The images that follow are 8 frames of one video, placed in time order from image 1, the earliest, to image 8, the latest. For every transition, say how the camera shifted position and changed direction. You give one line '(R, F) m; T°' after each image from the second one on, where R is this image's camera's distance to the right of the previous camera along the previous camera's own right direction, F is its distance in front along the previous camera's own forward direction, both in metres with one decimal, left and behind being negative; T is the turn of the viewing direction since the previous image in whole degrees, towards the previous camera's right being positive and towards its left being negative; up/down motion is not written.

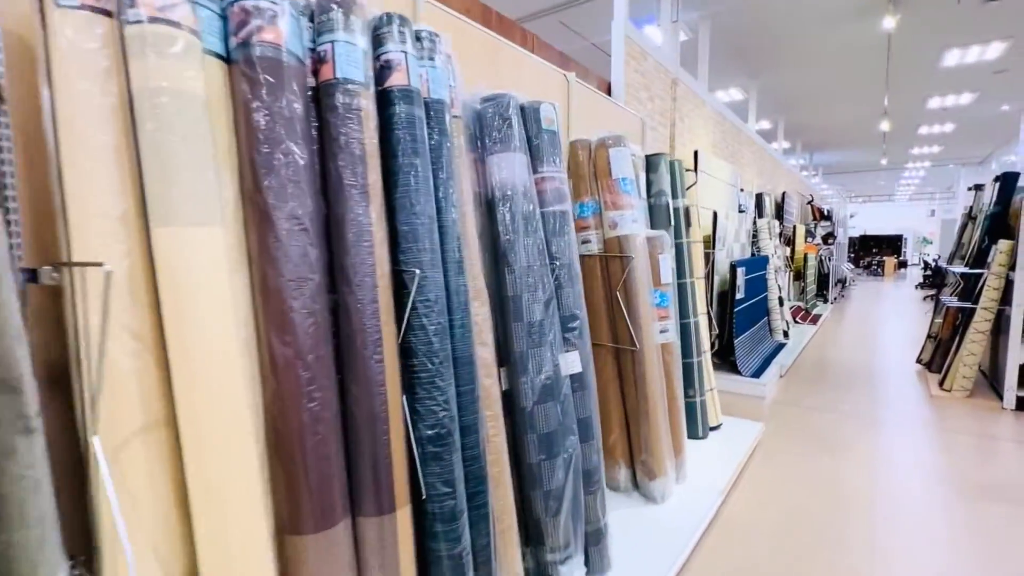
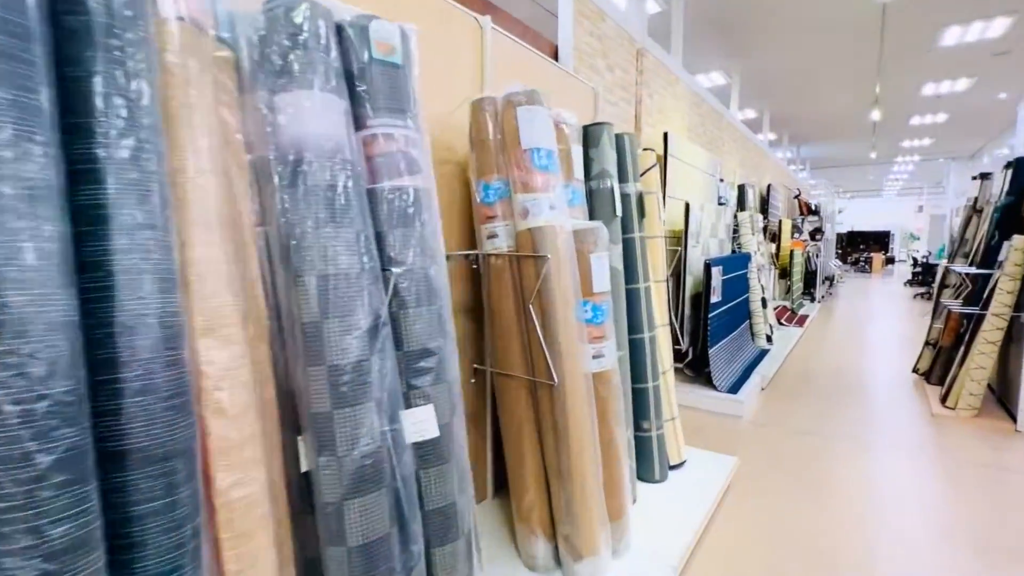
(+0.4, +0.6) m; +1°
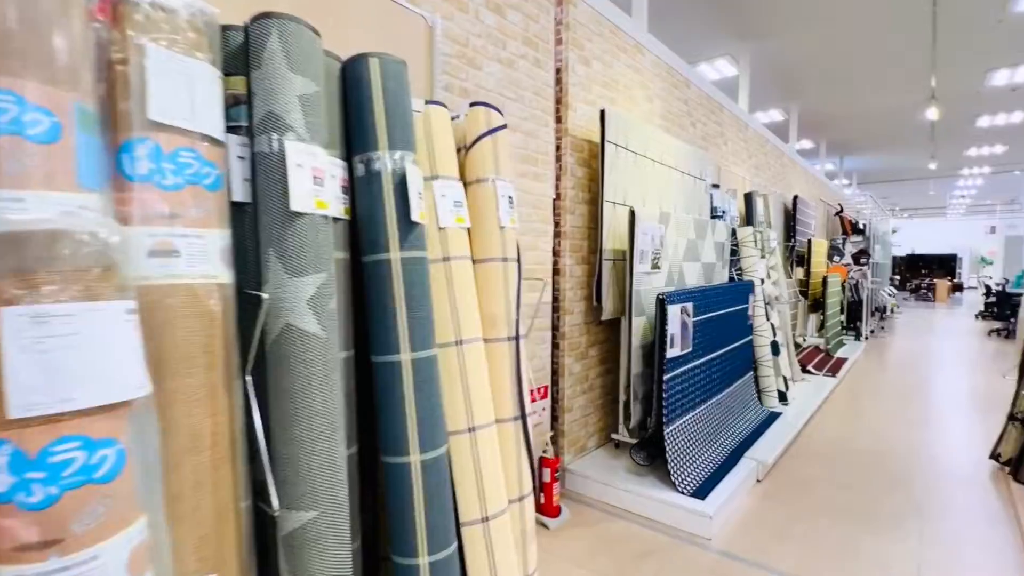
(+0.9, +1.1) m; -5°
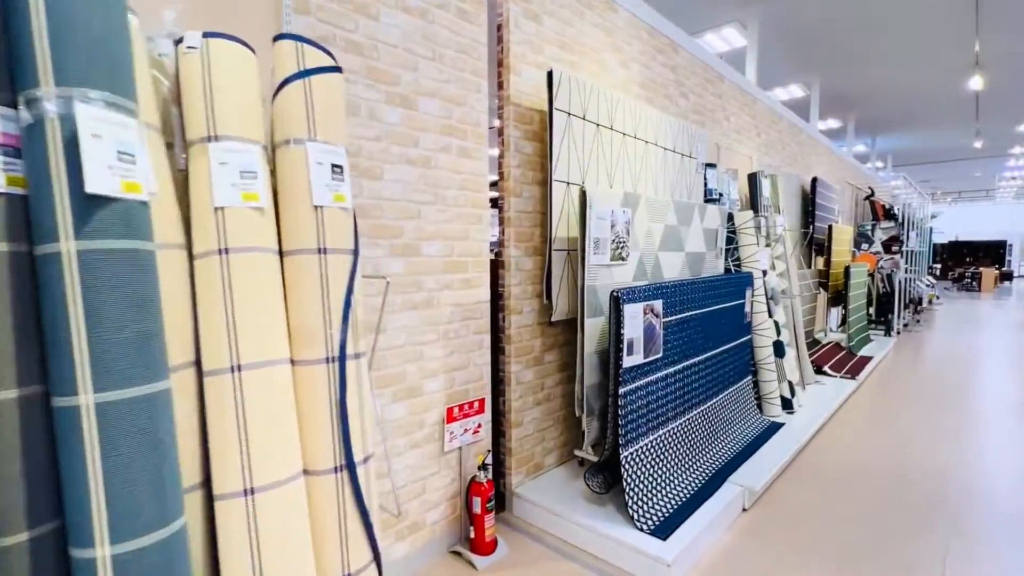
(+0.5, +0.4) m; -3°
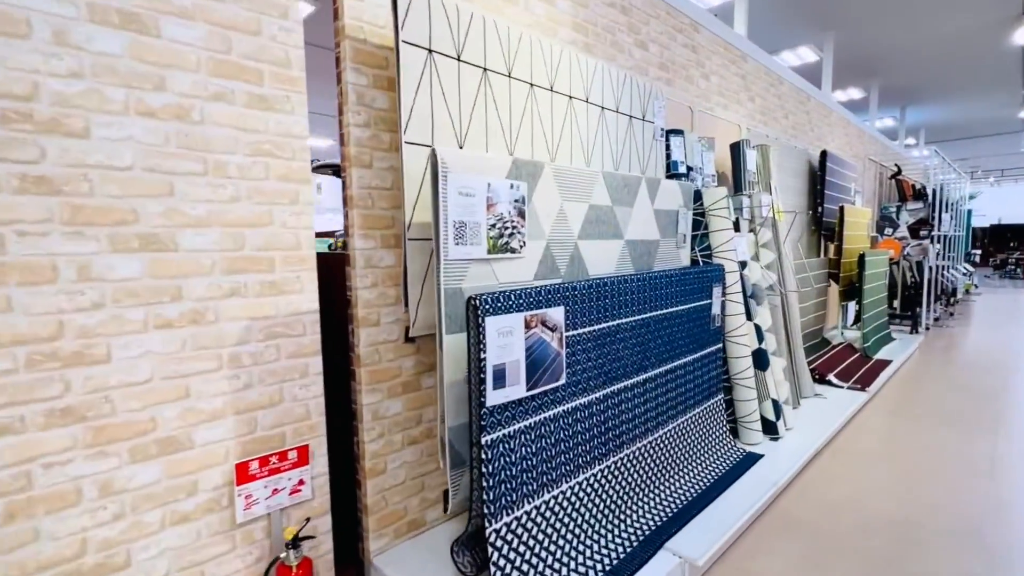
(+0.7, +0.7) m; -3°
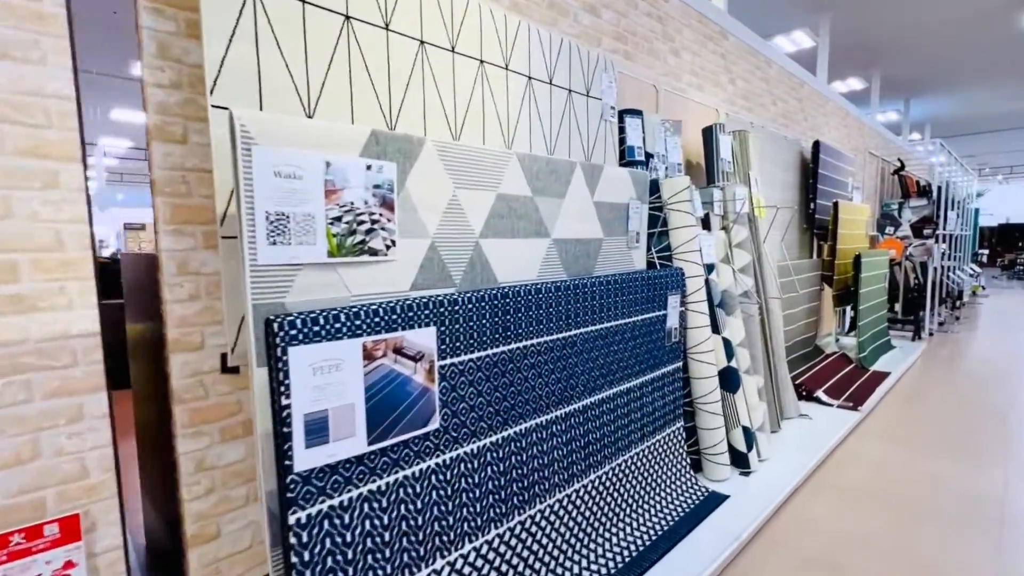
(+0.4, +0.5) m; 0°
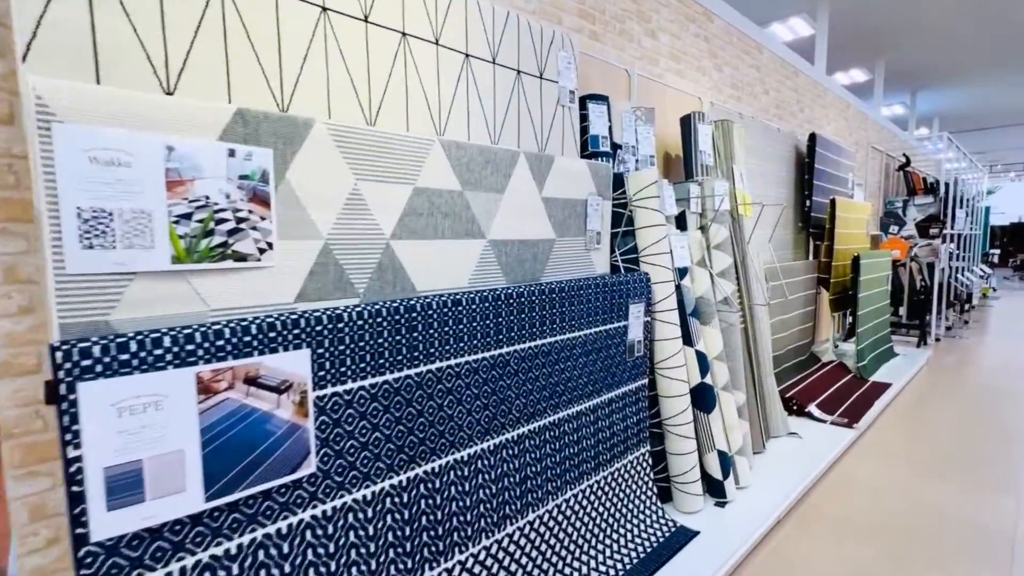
(+0.3, +0.3) m; -1°
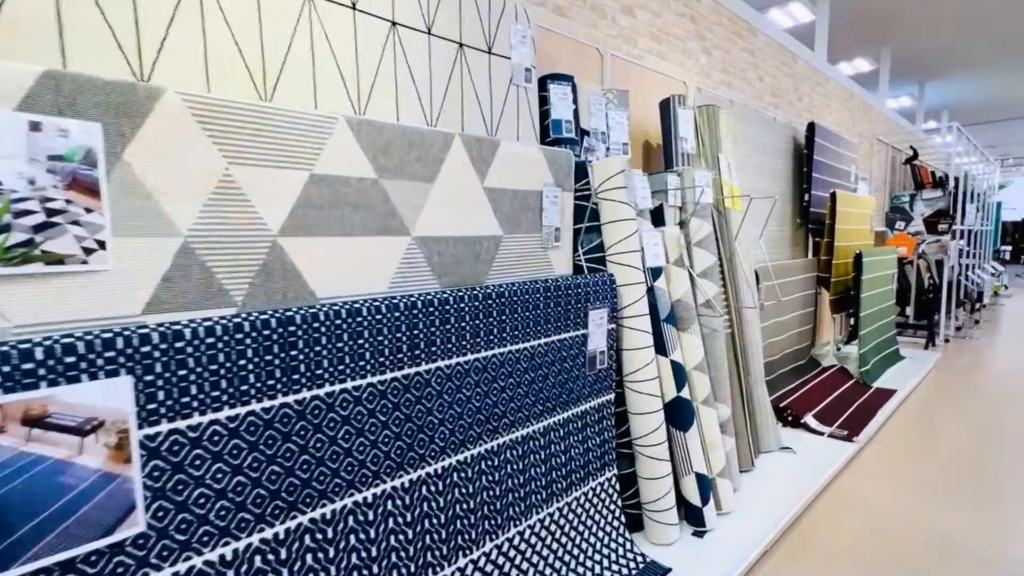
(+0.2, +0.3) m; -1°
